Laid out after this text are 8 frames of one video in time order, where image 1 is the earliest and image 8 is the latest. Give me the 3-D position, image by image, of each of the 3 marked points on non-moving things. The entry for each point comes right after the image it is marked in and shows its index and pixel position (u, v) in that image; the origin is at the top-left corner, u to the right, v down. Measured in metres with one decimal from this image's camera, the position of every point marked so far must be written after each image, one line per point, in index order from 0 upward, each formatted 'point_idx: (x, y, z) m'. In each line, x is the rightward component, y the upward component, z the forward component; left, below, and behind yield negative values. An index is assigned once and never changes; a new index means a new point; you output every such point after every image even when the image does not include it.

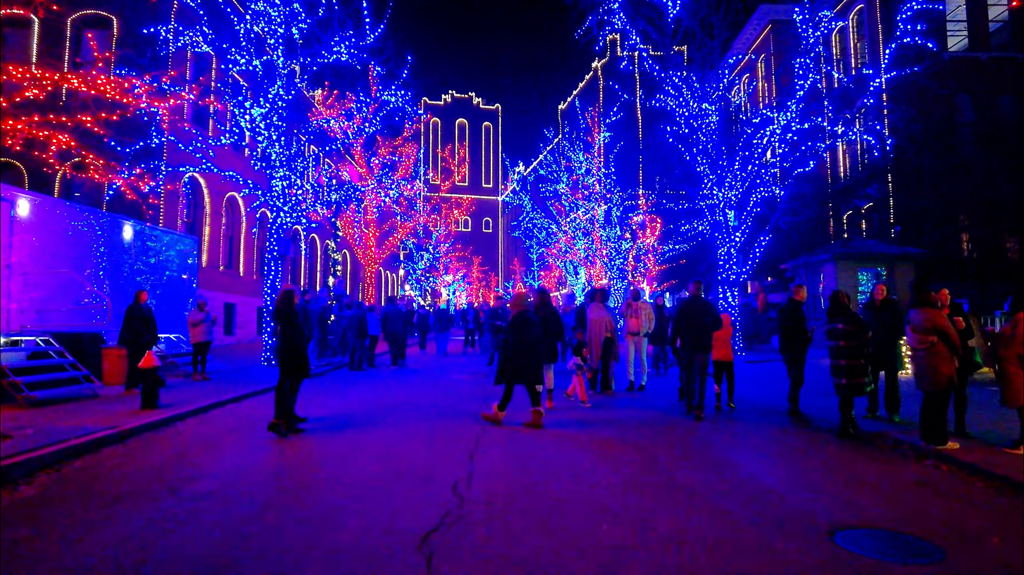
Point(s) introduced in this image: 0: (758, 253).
0: (+7.6, +1.1, +19.1) m
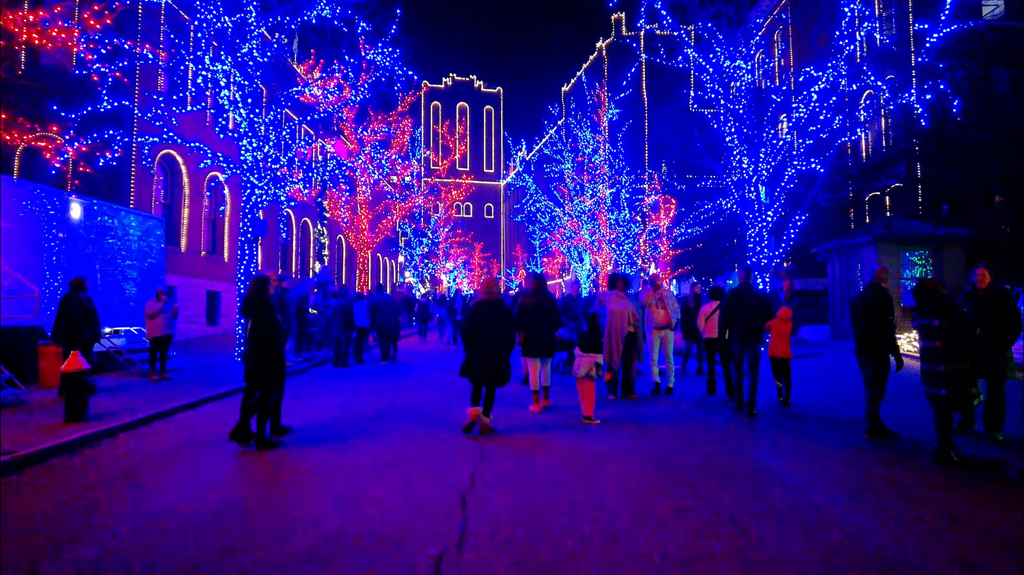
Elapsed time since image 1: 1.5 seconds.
0: (+7.7, +1.5, +17.0) m
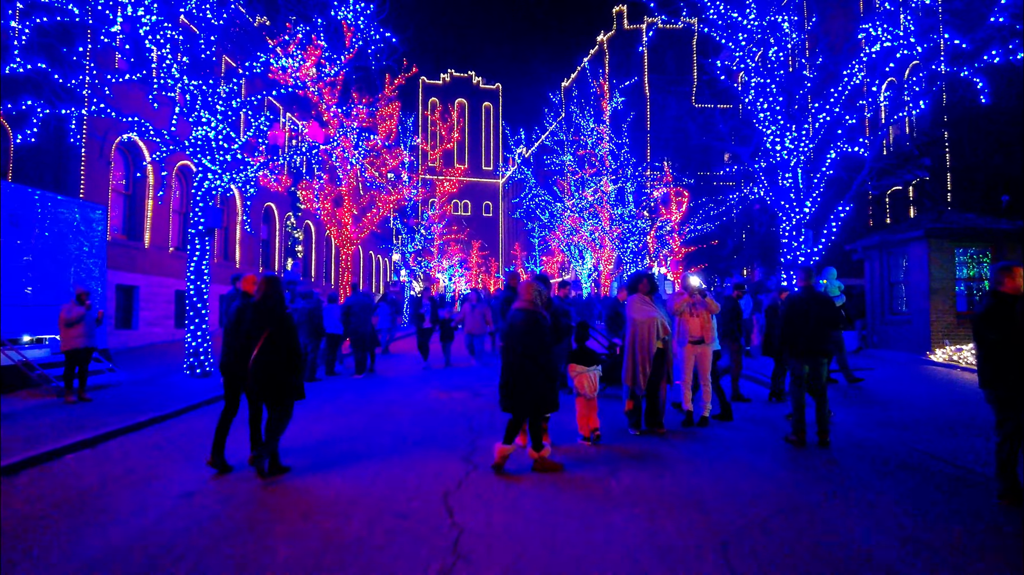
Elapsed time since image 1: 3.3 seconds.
0: (+7.6, +1.4, +14.7) m
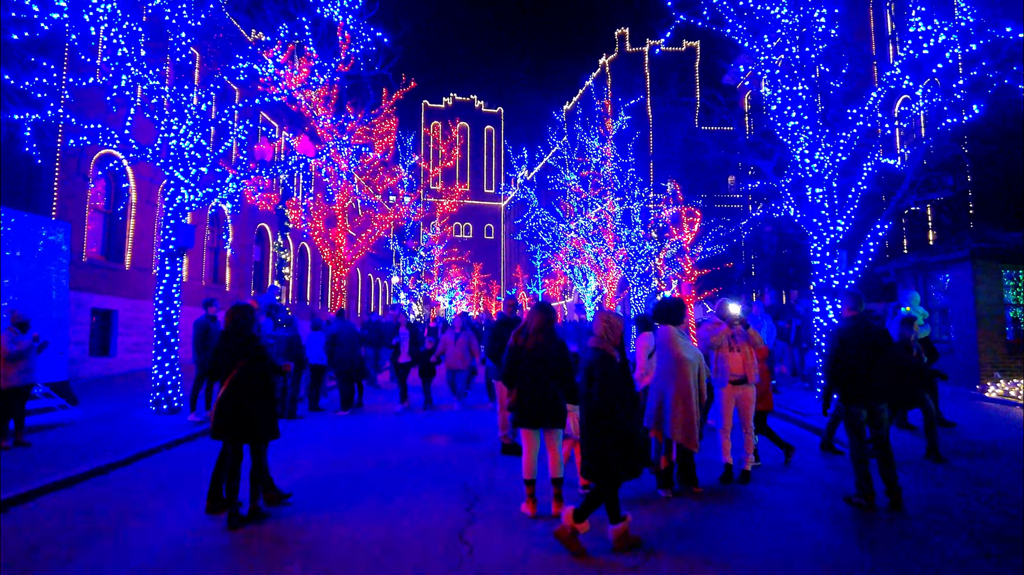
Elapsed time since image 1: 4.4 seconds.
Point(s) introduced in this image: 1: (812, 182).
0: (+7.7, +0.9, +13.3) m
1: (+6.6, +2.3, +13.7) m
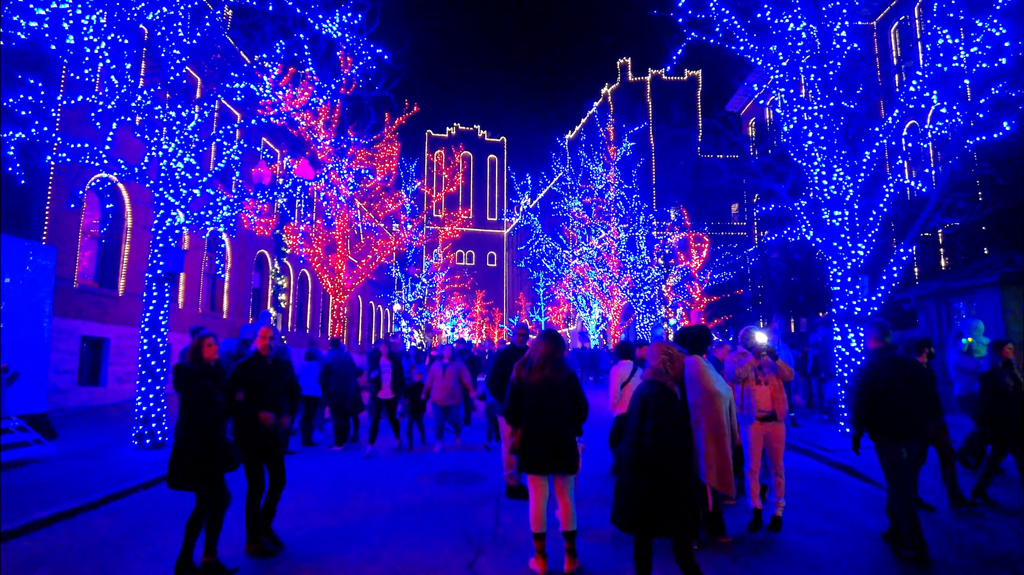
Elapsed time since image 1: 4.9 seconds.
0: (+7.8, +0.3, +12.6) m
1: (+6.7, +1.7, +13.1) m
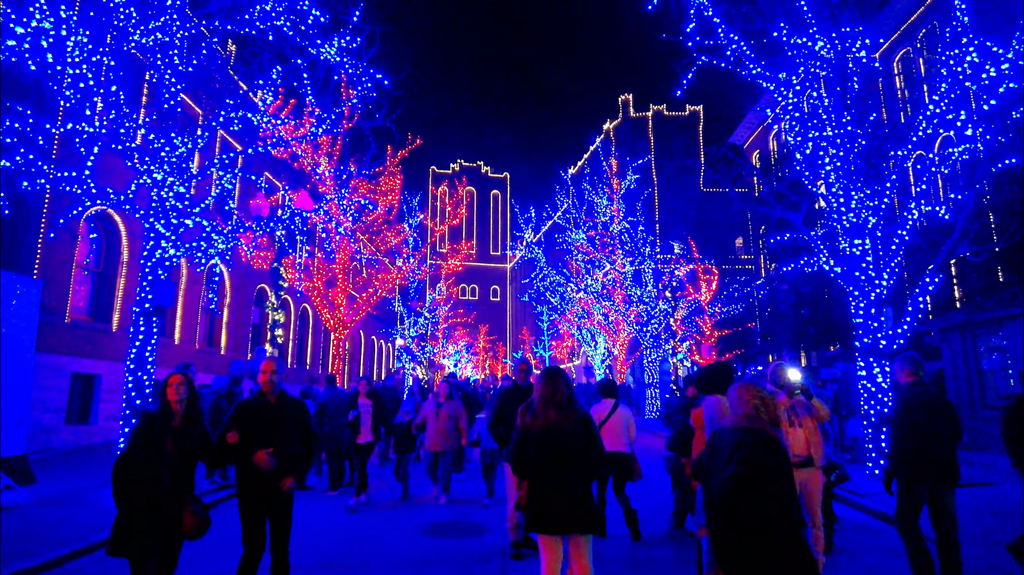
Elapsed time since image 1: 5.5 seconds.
0: (+7.9, -0.3, +12.0) m
1: (+6.8, +1.1, +12.5) m
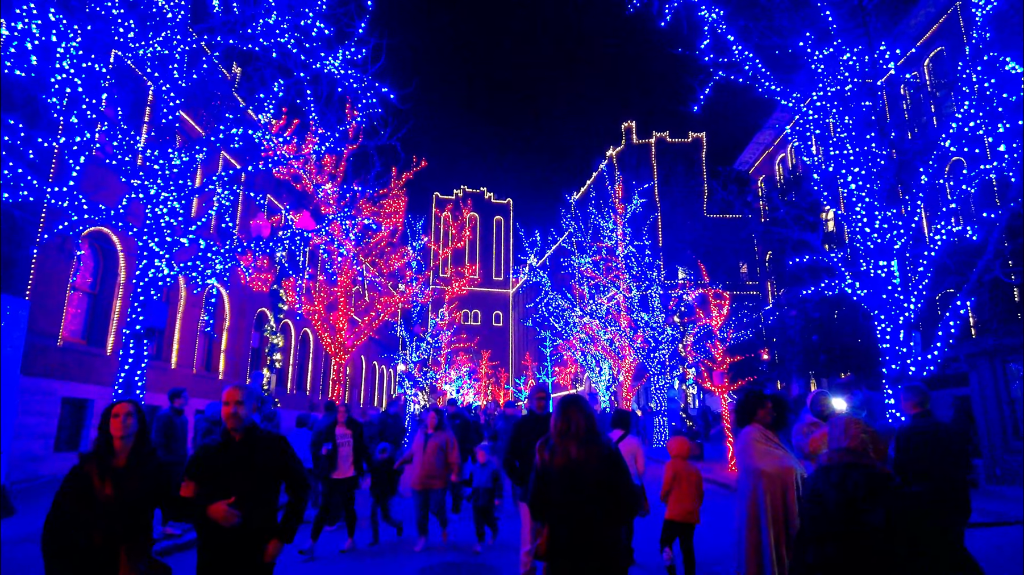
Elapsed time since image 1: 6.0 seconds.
0: (+8.1, -0.7, +11.4) m
1: (+7.0, +0.6, +12.0) m
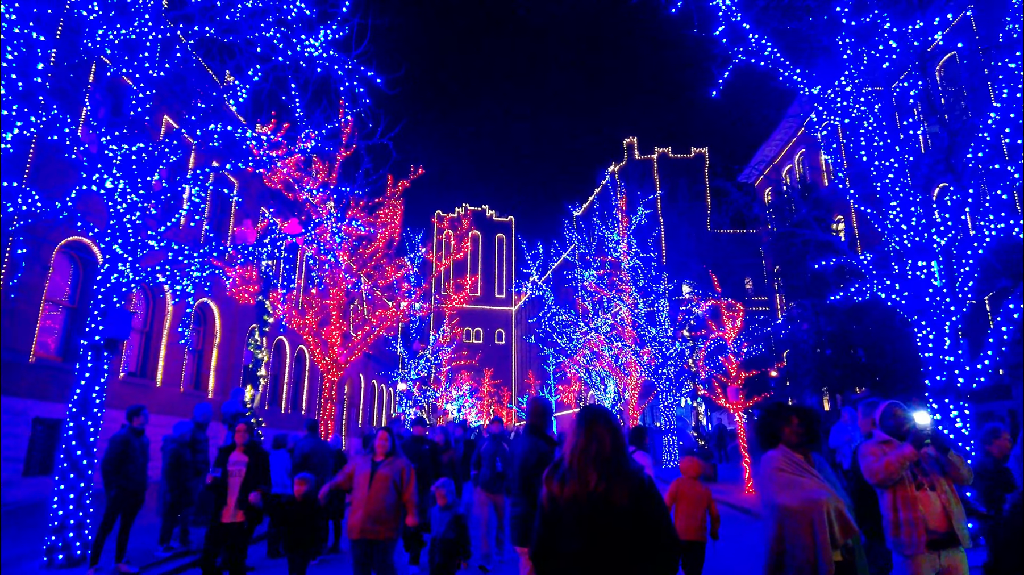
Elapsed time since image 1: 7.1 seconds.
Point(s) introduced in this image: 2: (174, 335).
0: (+8.1, -0.8, +10.2) m
1: (+7.0, +0.6, +10.9) m
2: (-9.7, -1.3, +17.6) m
